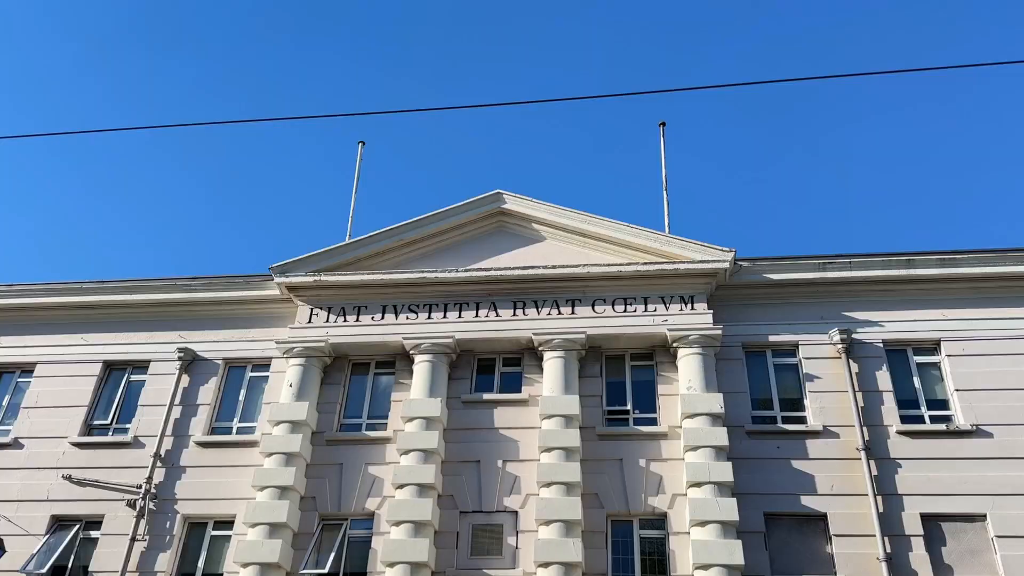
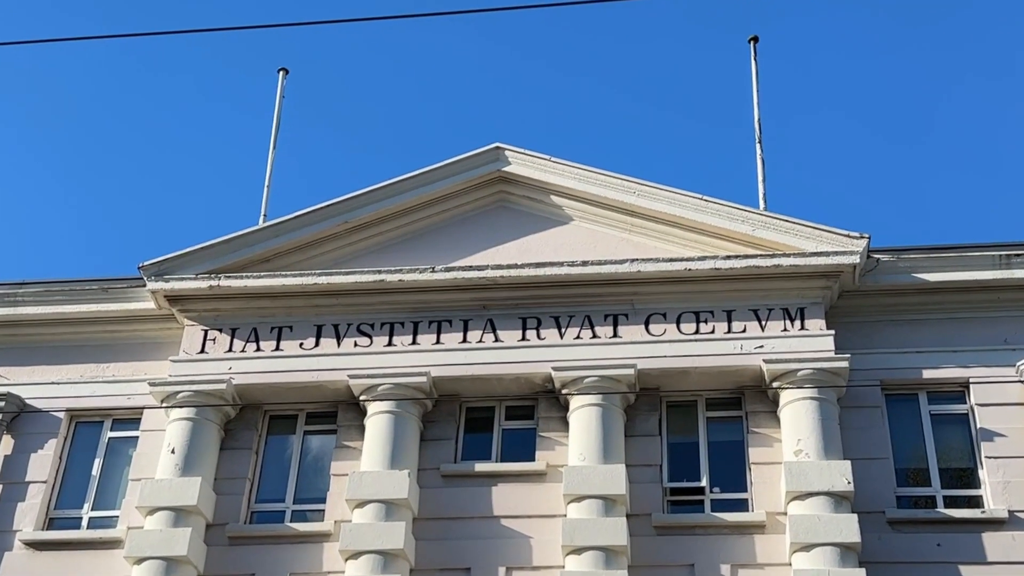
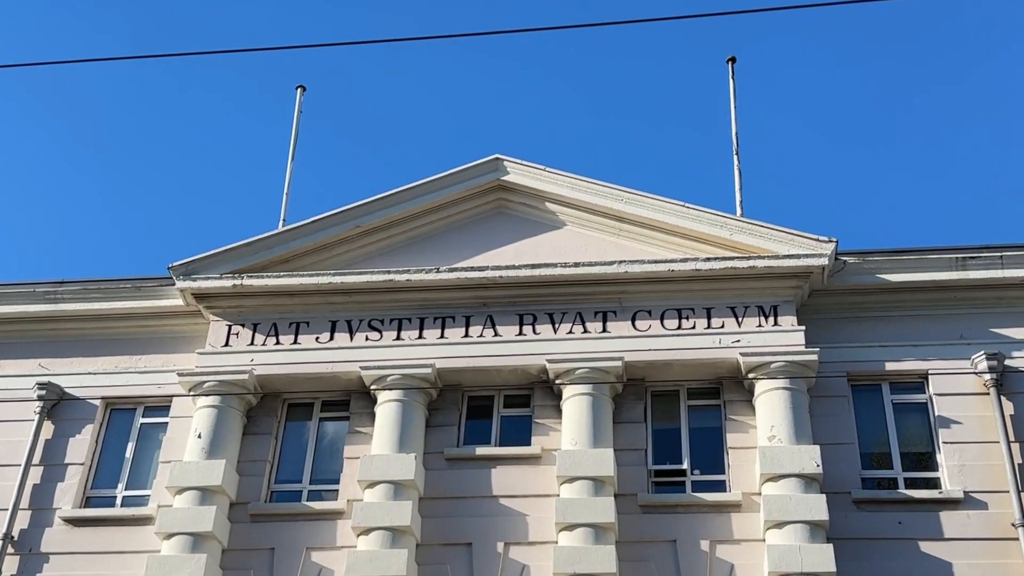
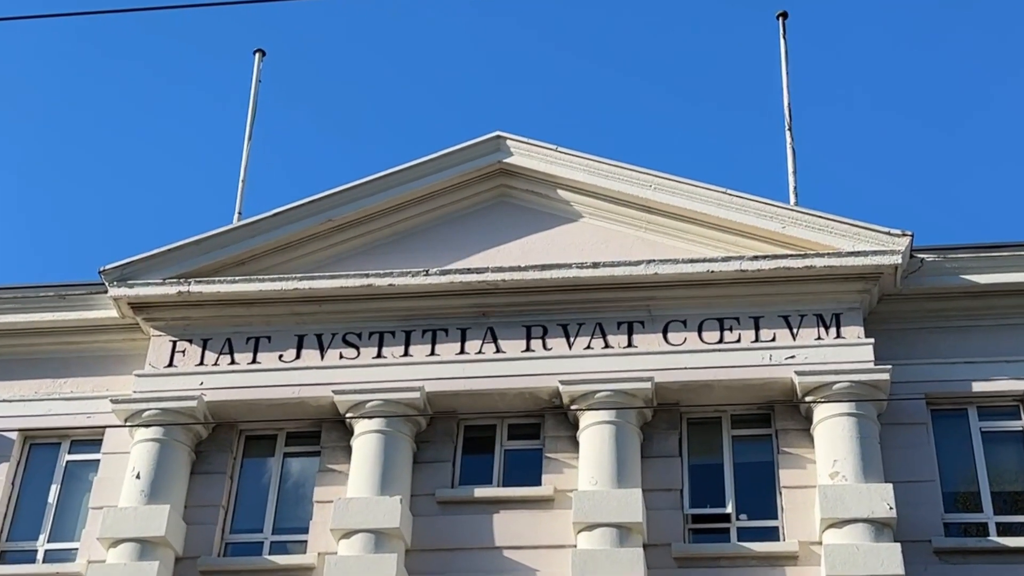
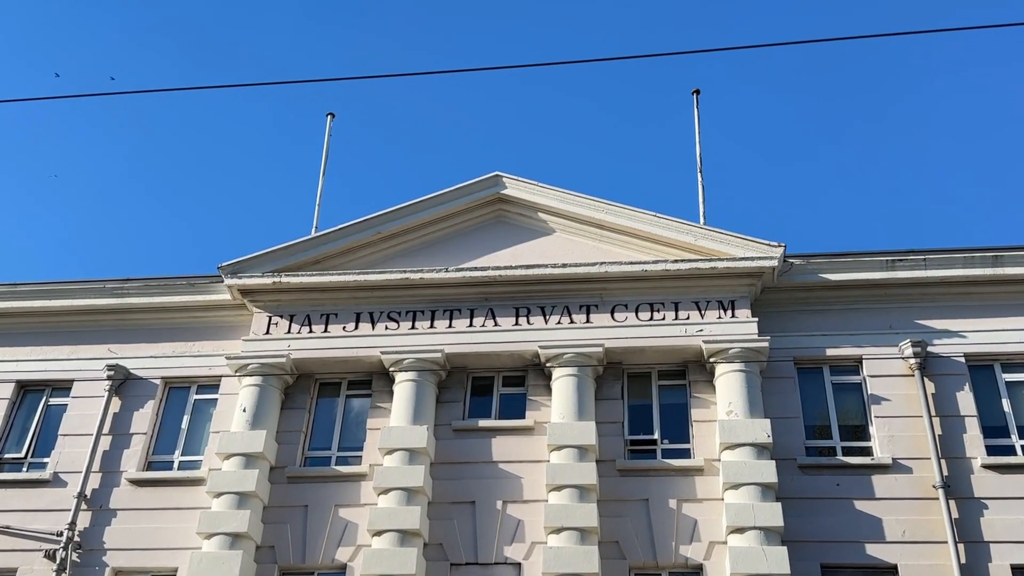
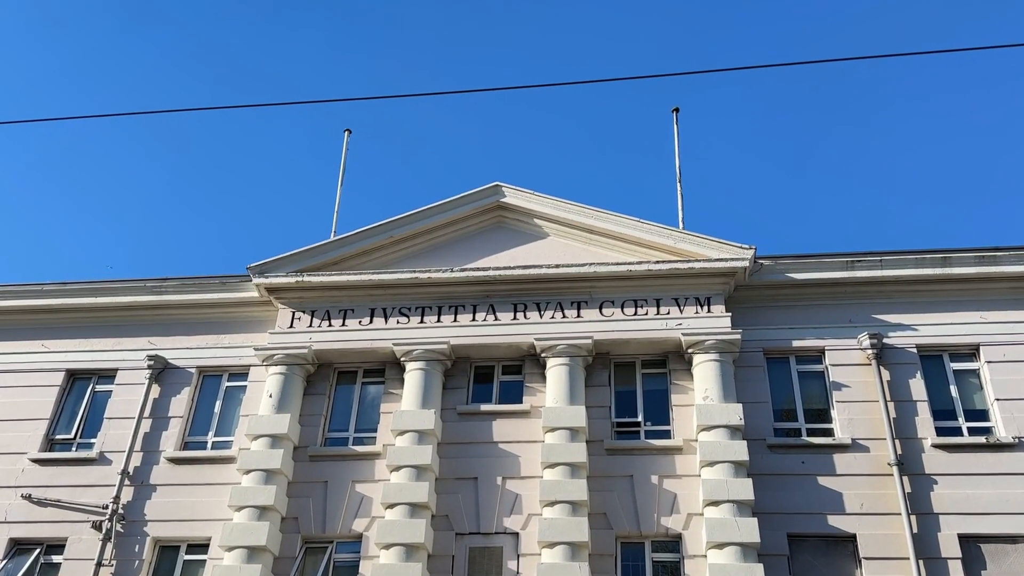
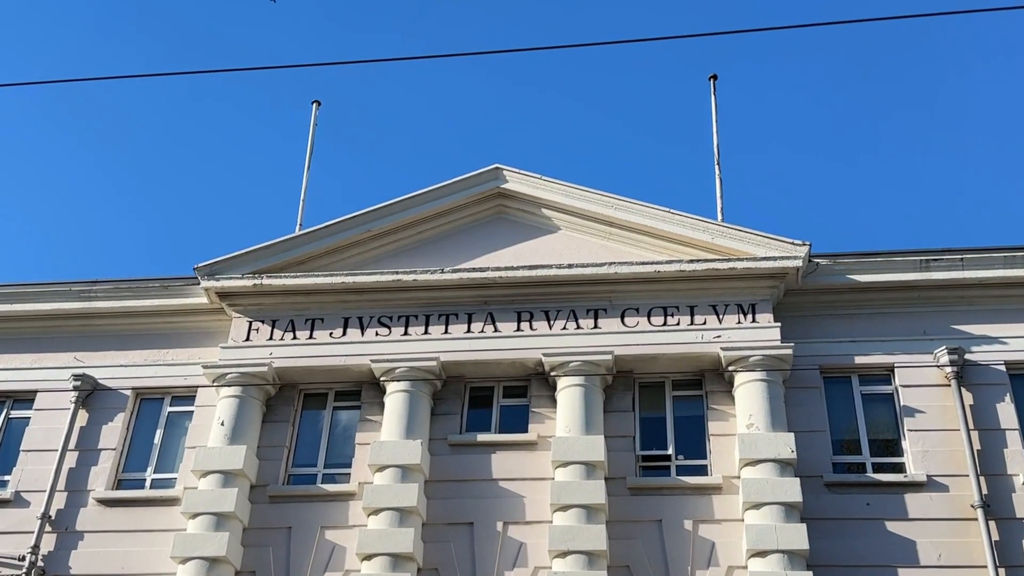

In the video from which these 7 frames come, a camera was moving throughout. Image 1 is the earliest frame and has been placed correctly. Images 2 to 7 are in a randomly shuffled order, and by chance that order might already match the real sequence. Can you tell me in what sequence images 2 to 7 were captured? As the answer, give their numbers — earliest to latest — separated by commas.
6, 5, 7, 3, 2, 4
